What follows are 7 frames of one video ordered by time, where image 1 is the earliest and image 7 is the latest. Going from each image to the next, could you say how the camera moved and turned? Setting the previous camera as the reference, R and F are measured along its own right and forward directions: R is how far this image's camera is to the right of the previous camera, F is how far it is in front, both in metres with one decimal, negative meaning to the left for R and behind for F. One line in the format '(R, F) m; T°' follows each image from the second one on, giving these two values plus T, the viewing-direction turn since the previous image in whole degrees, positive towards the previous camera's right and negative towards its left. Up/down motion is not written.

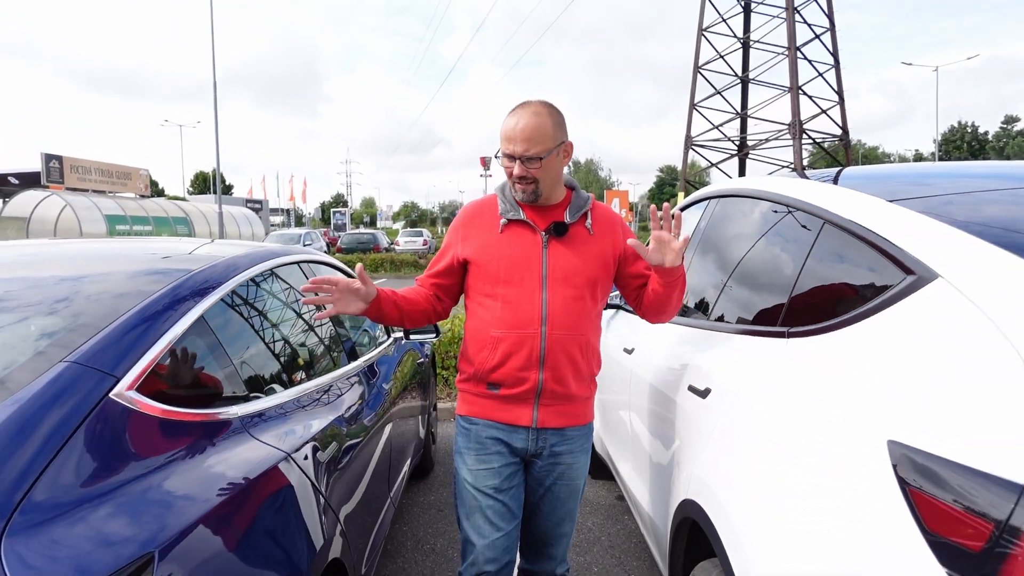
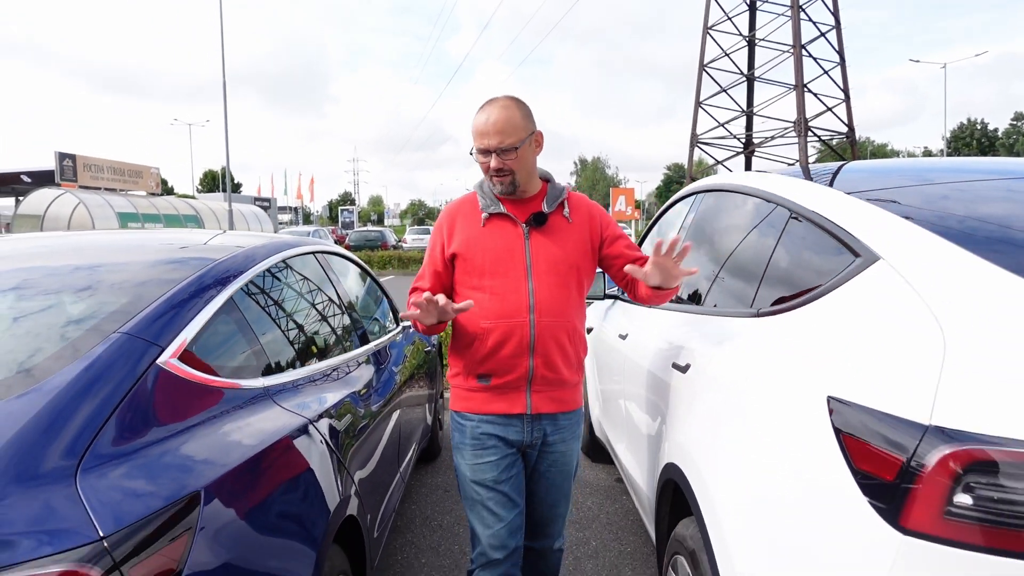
(0.0, -0.2) m; -1°
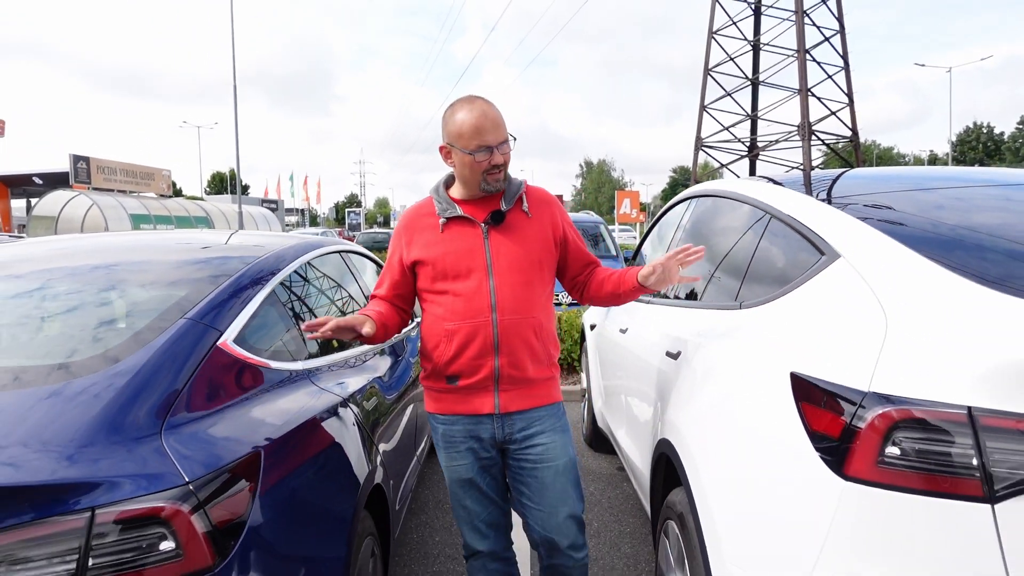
(0.0, -0.2) m; 0°
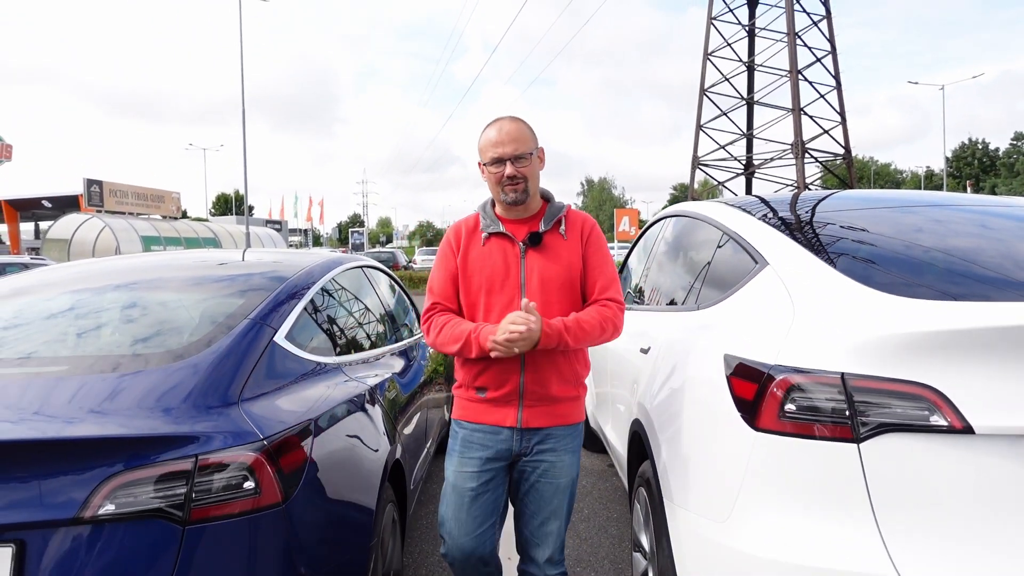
(0.0, -0.4) m; 0°
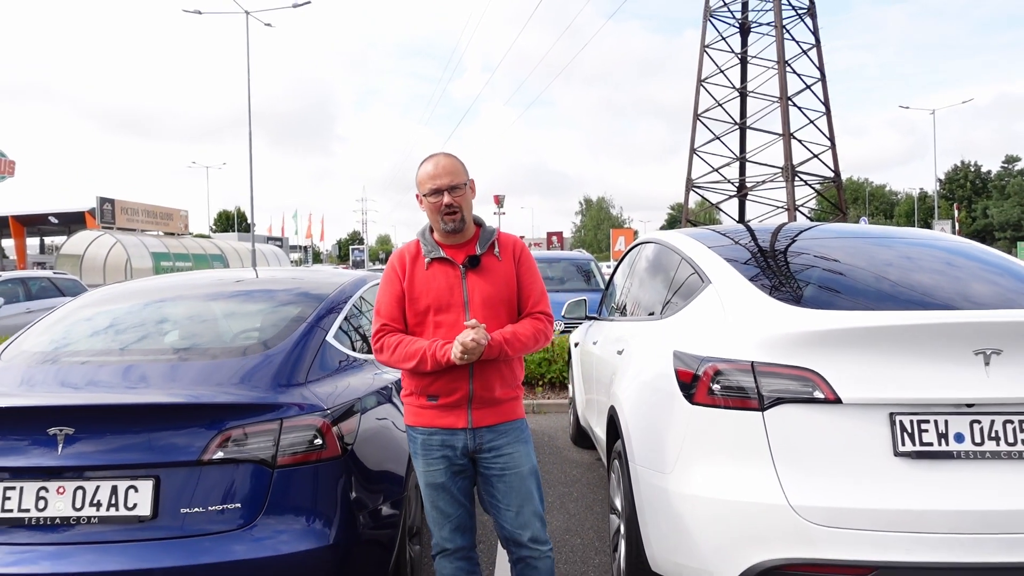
(0.0, -0.5) m; 0°
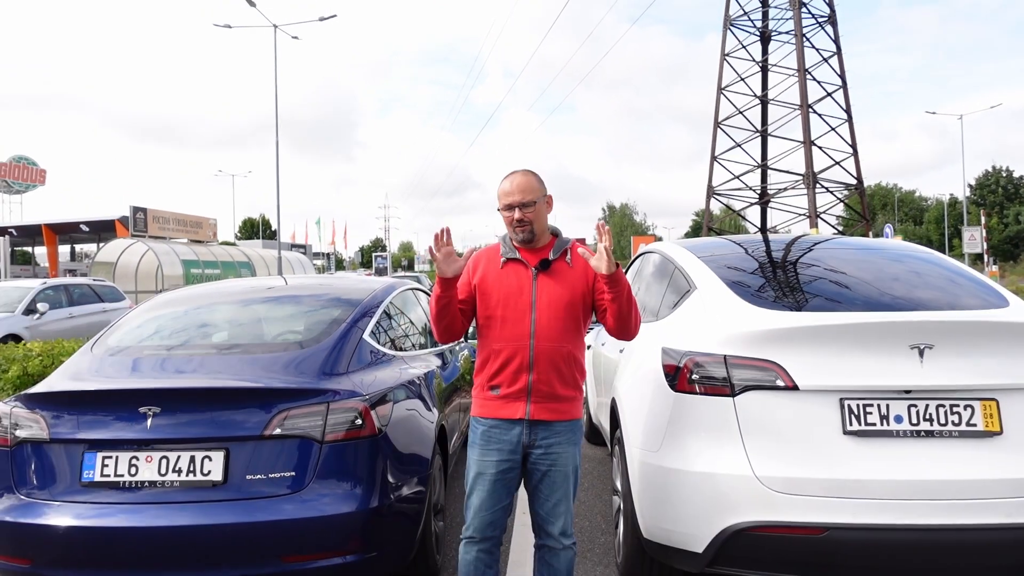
(0.0, -0.4) m; -2°
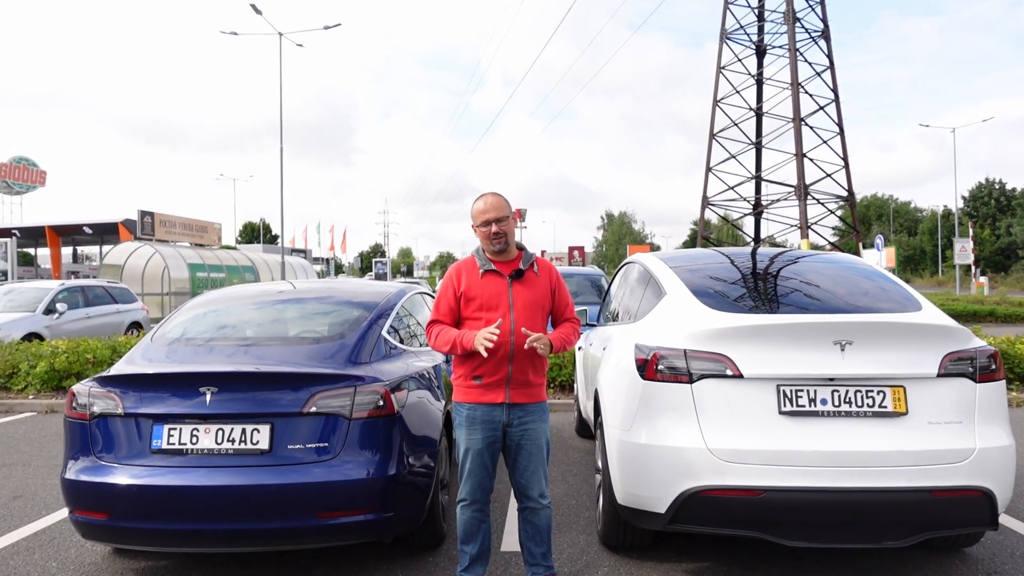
(0.0, -0.5) m; 0°
